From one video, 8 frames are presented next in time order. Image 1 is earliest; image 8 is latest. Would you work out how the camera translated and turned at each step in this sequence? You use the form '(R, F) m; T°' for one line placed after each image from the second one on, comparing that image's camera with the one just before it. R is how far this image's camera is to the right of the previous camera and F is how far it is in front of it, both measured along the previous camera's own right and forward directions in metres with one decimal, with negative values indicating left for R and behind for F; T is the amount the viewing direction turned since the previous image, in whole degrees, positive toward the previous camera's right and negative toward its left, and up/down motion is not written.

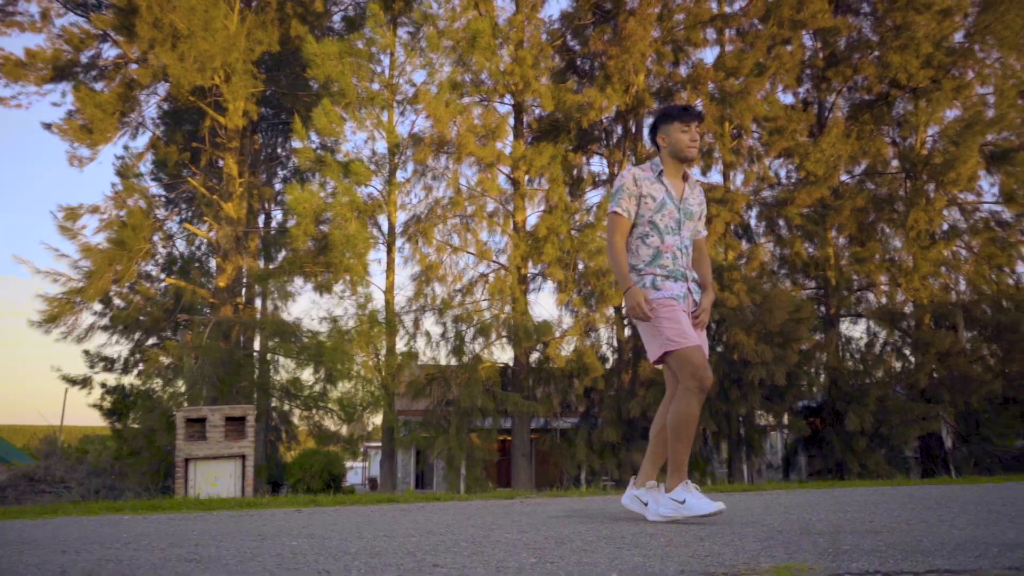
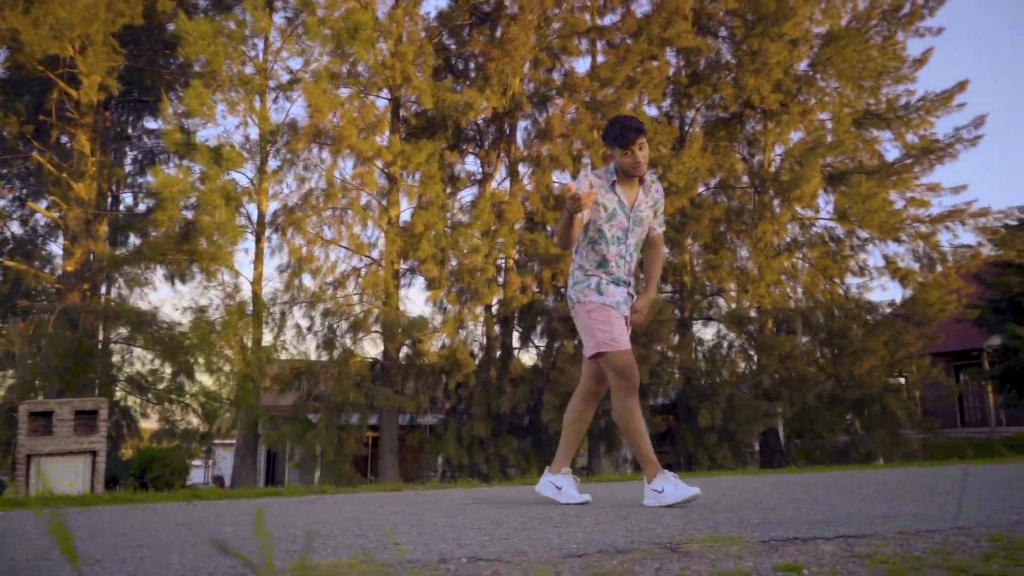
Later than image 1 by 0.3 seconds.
(-1.0, -0.1) m; +11°
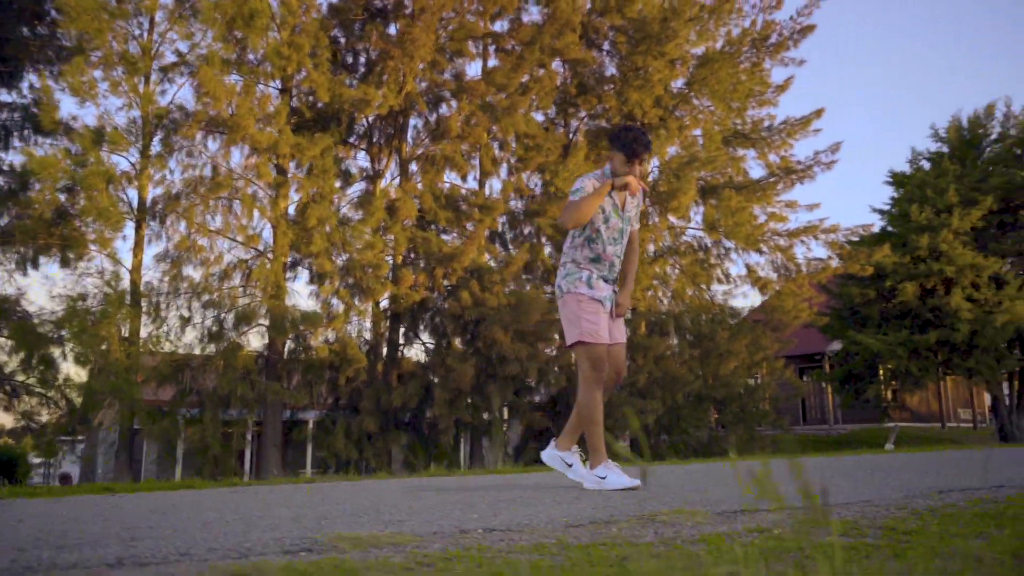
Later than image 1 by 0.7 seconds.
(-1.1, -0.2) m; +10°
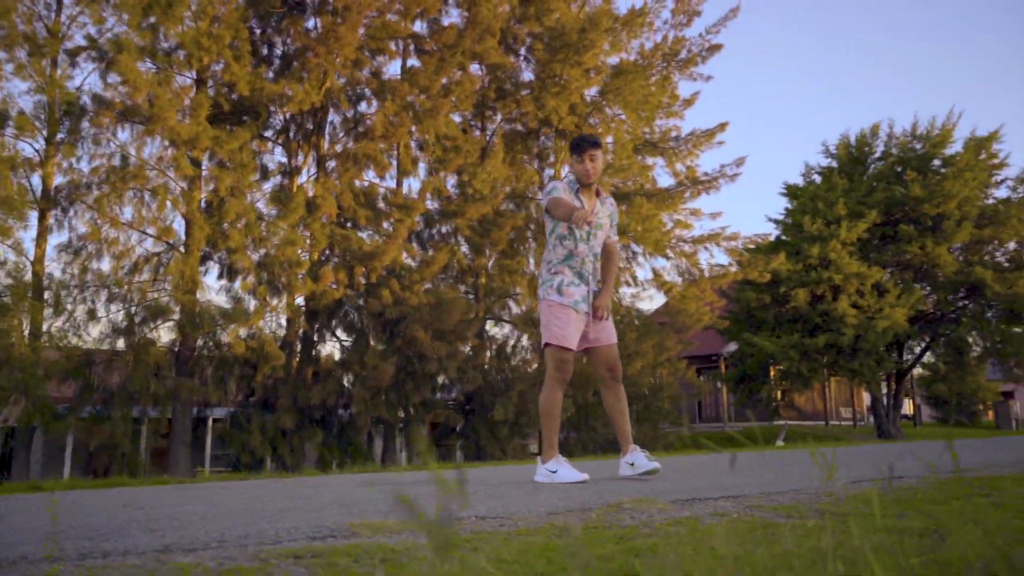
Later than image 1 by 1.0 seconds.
(-0.7, -0.2) m; +7°
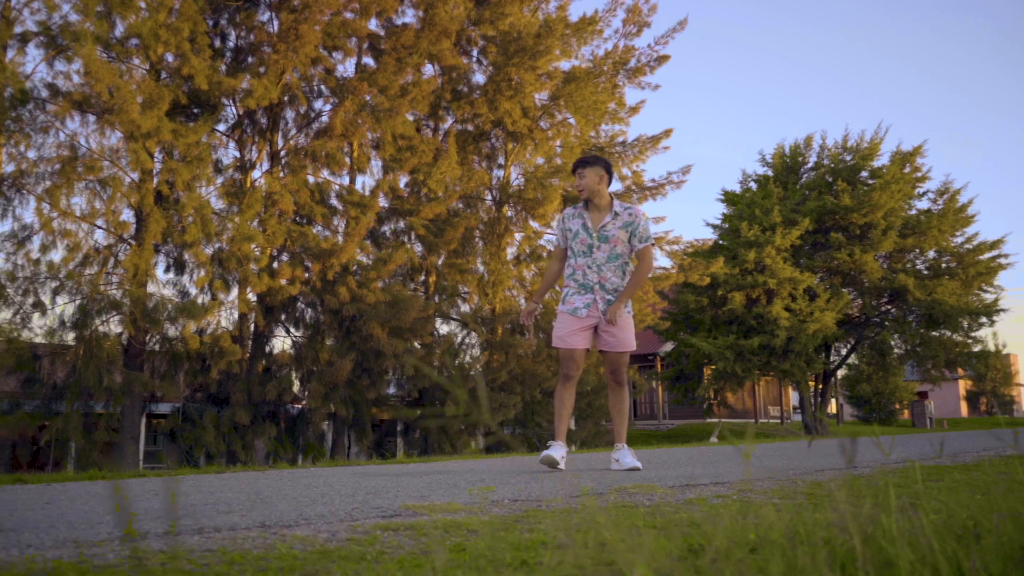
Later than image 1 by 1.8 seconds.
(-0.6, -0.3) m; +5°
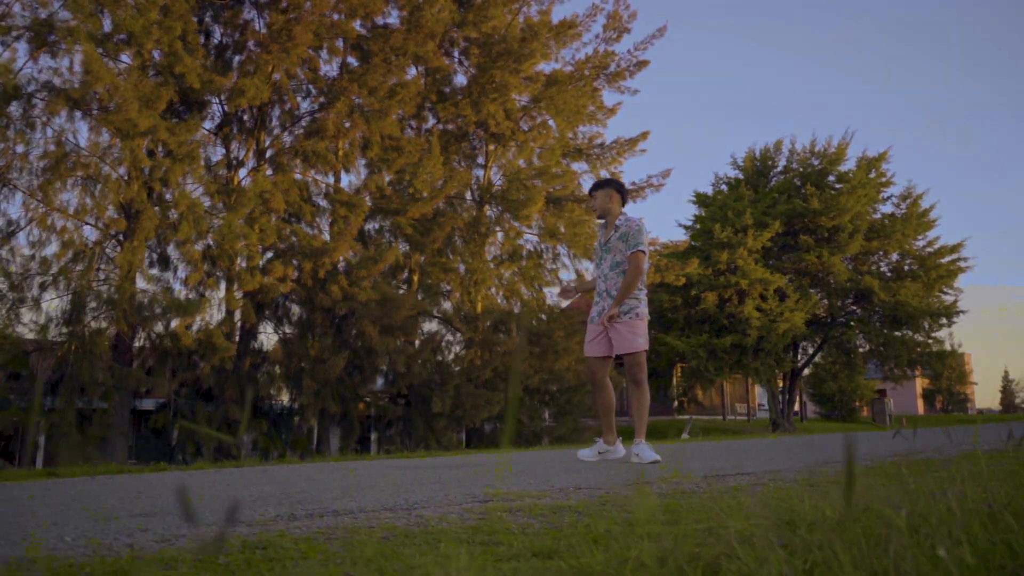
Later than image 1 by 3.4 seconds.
(-0.7, -0.3) m; +3°
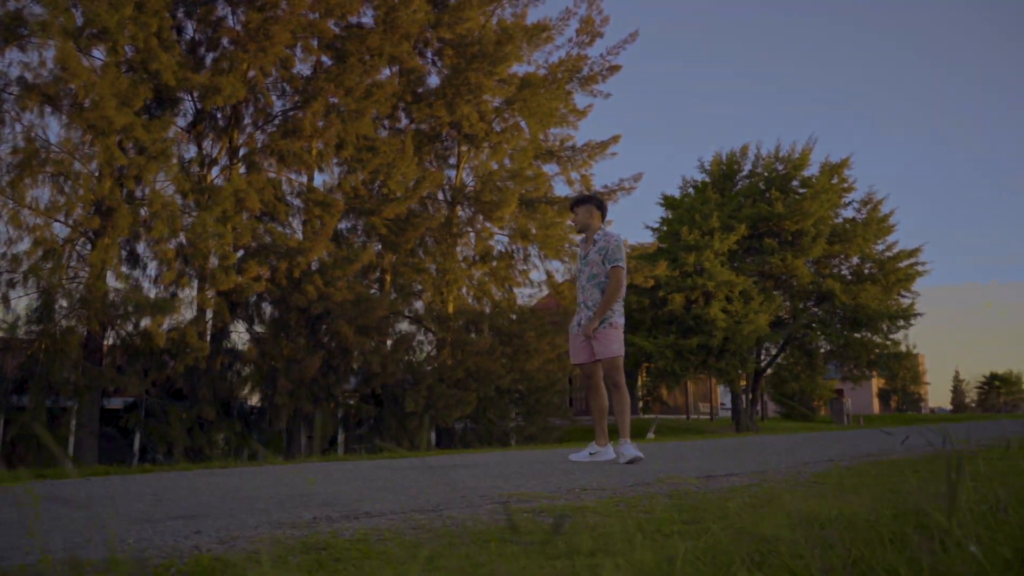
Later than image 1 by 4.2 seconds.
(-0.3, -0.2) m; +3°
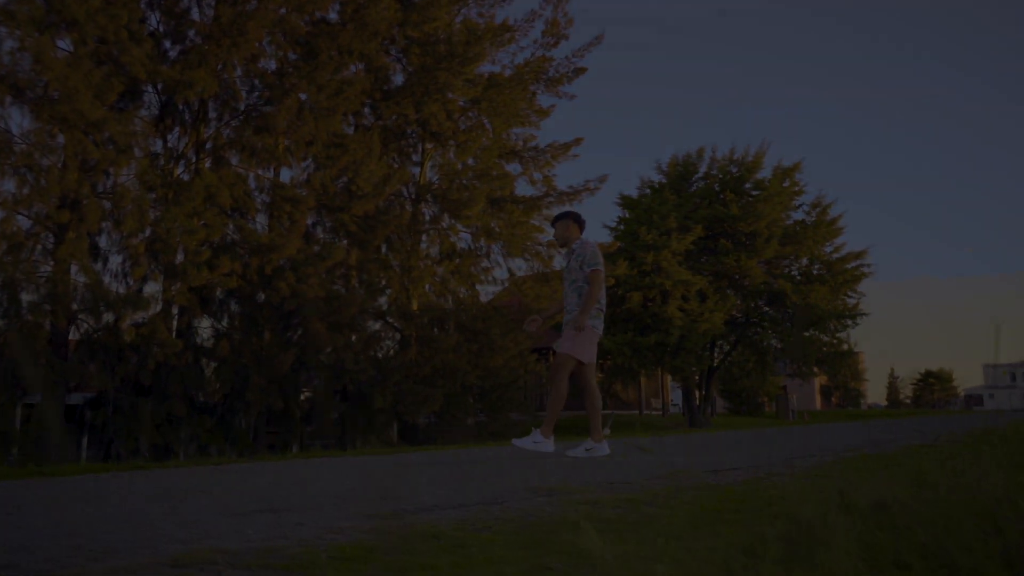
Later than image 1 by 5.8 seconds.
(-0.6, -0.2) m; +4°
